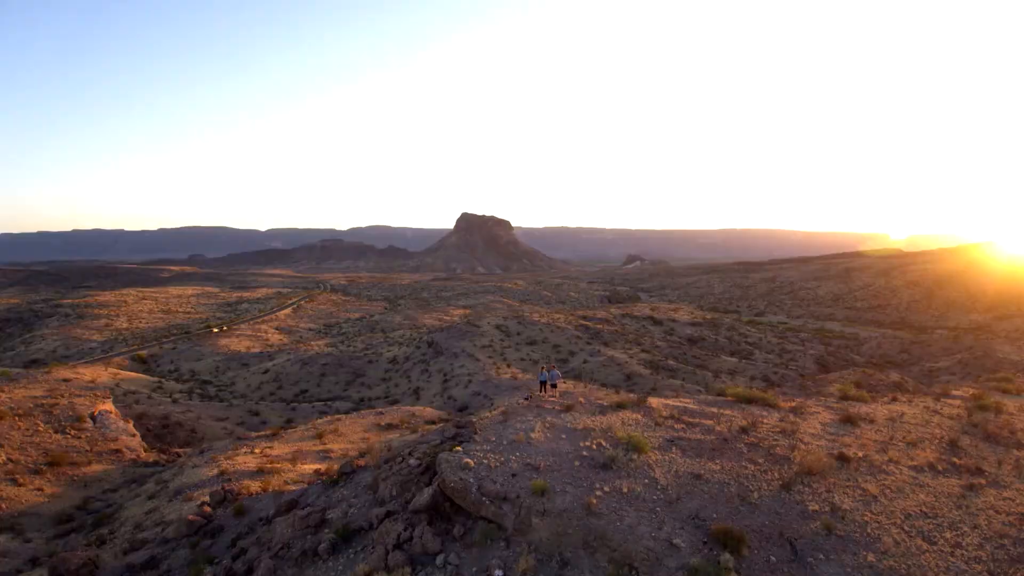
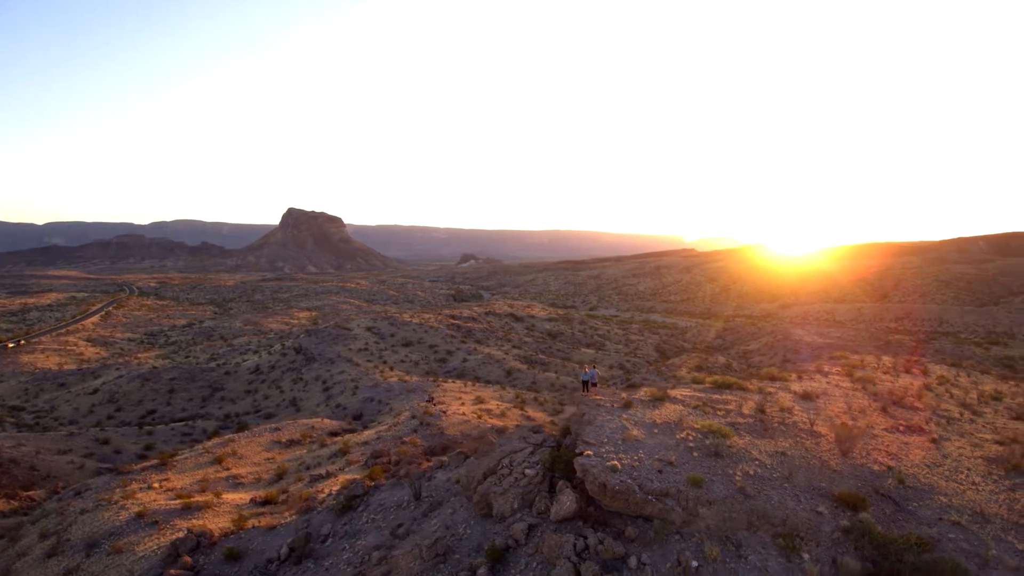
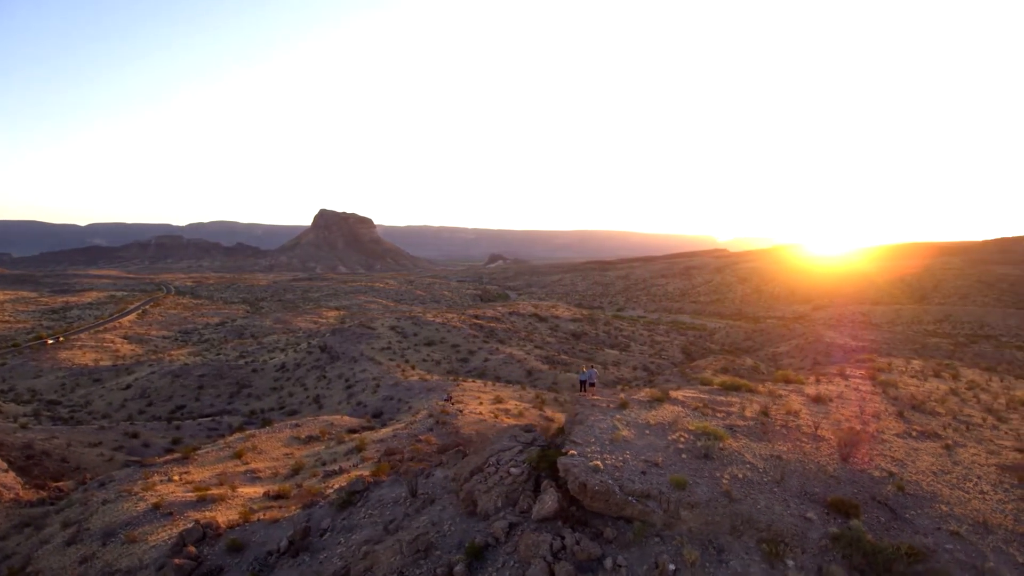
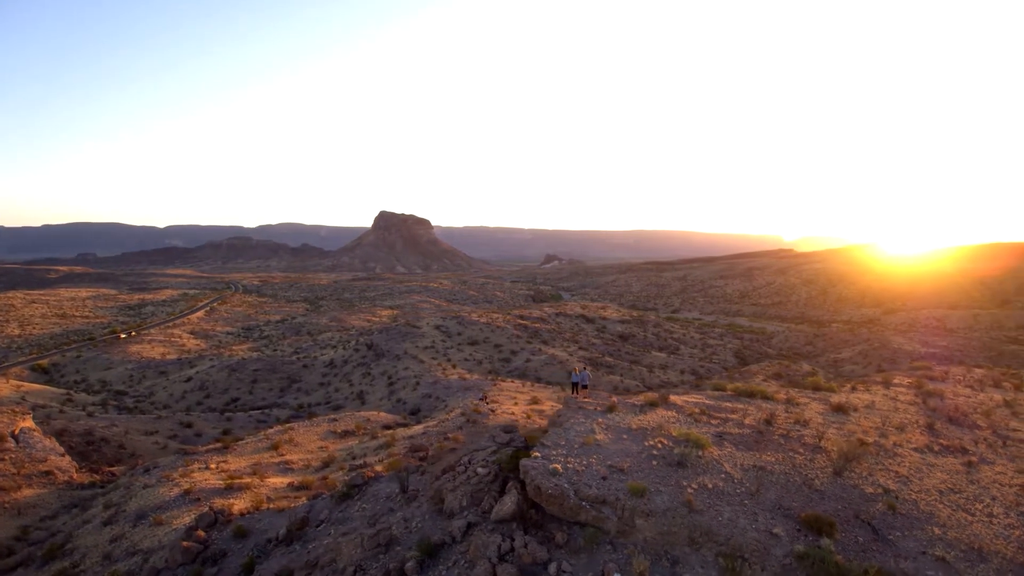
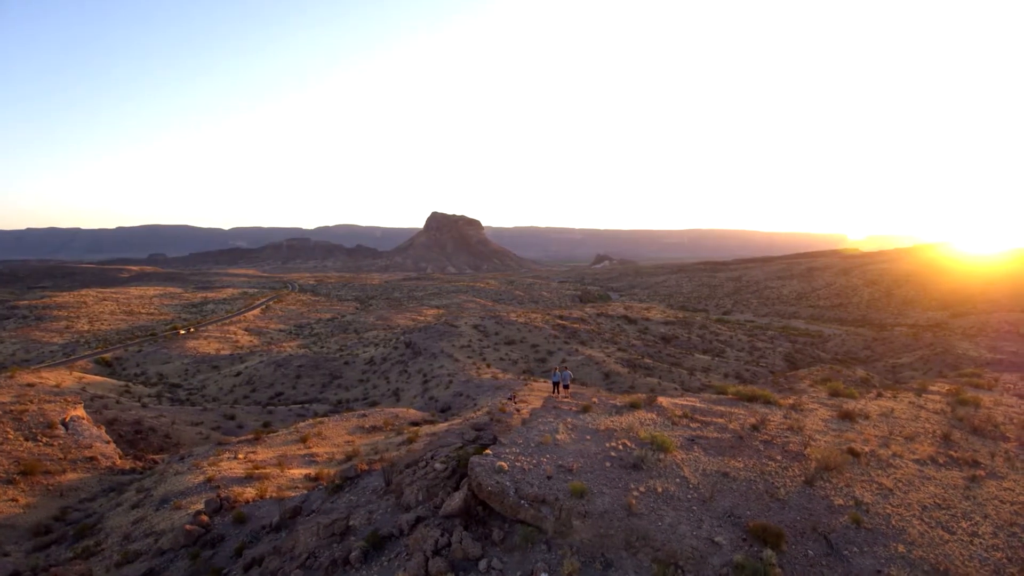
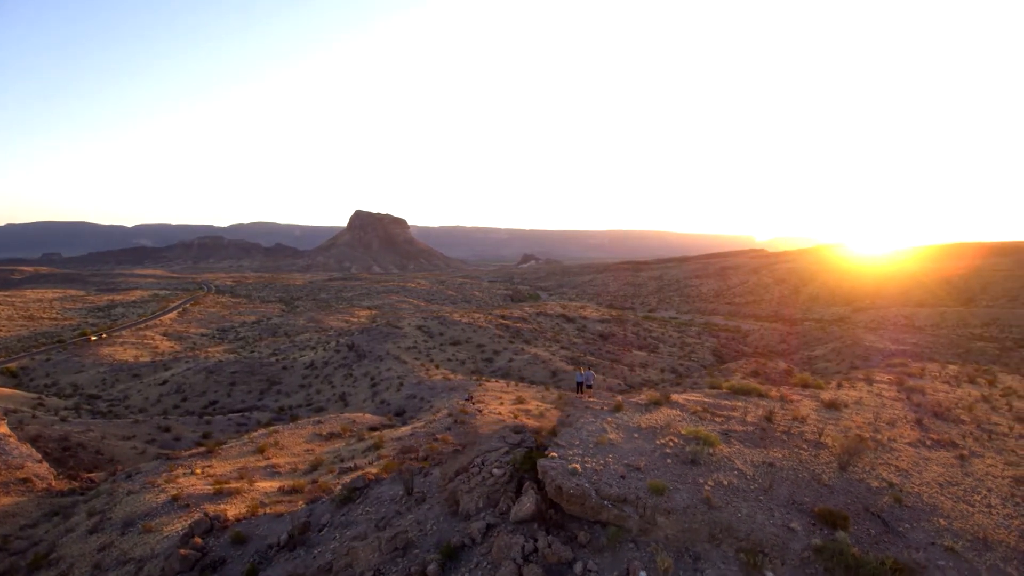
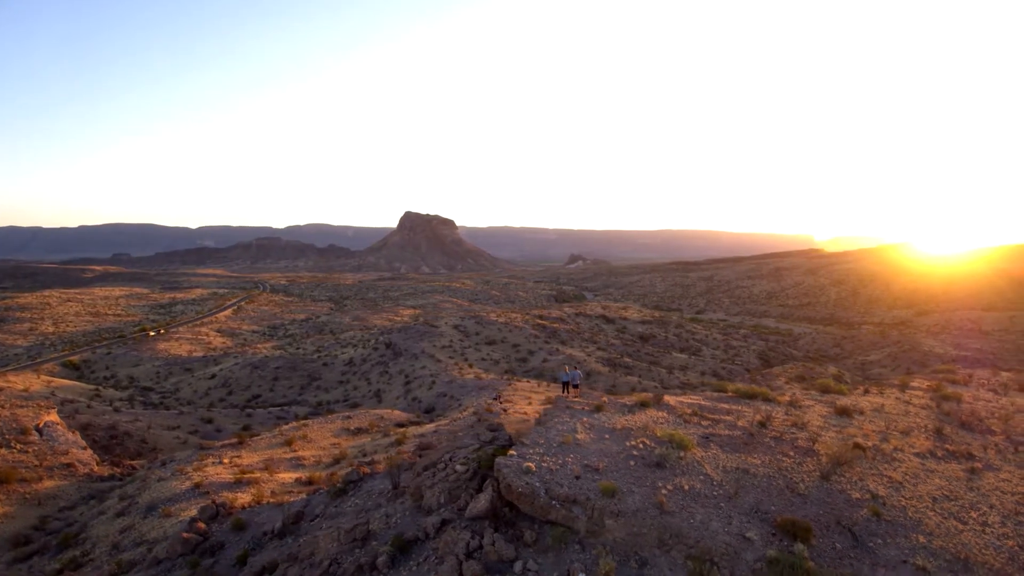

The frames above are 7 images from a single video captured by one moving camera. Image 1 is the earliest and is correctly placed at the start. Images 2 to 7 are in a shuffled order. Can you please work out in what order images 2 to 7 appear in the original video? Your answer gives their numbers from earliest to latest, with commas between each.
5, 7, 4, 6, 3, 2
